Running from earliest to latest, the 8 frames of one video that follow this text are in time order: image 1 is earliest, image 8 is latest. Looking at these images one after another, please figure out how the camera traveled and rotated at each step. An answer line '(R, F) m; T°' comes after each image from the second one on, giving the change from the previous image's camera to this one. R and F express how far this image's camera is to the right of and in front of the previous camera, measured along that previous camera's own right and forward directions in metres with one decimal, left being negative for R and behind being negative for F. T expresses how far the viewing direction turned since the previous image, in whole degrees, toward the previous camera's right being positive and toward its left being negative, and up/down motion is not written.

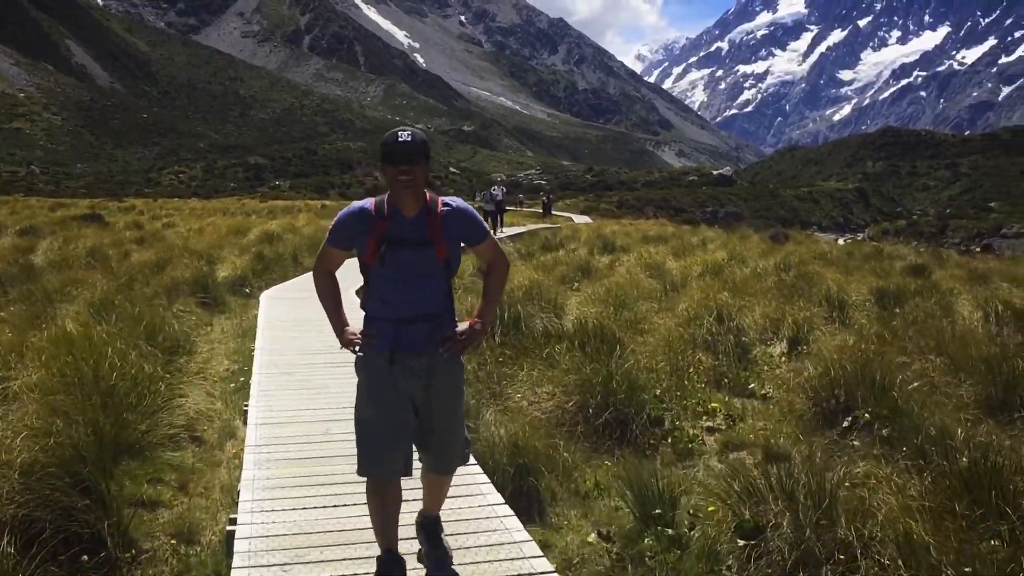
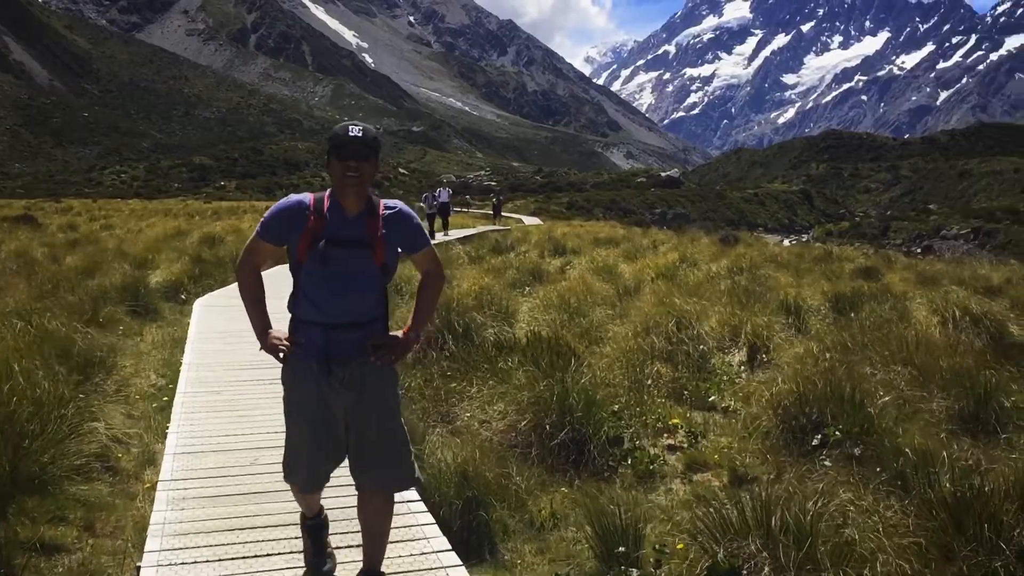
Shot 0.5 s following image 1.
(0.0, +0.7) m; +3°
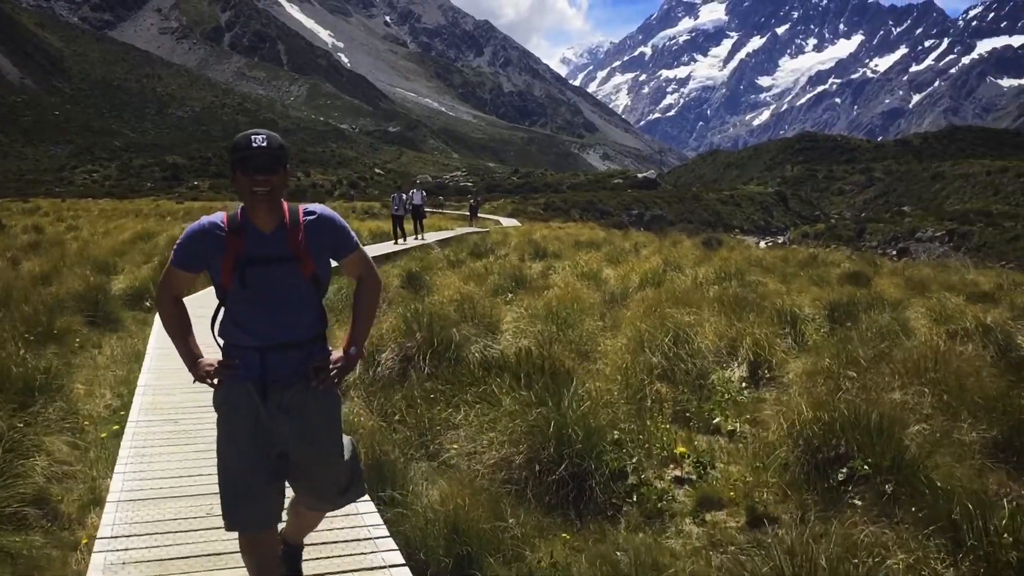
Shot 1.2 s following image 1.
(-0.1, +0.9) m; +1°
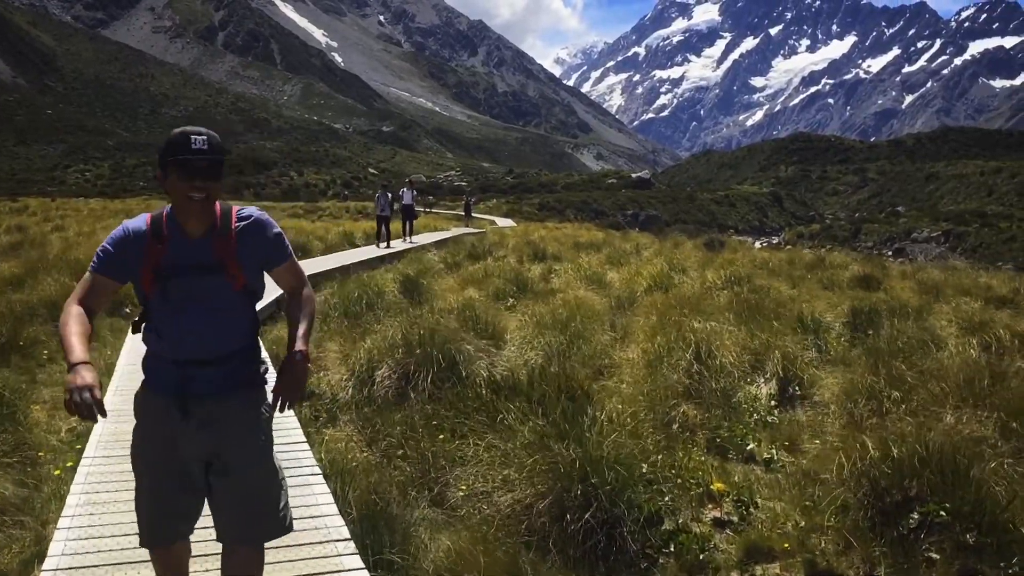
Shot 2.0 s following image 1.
(-0.2, +1.1) m; 0°
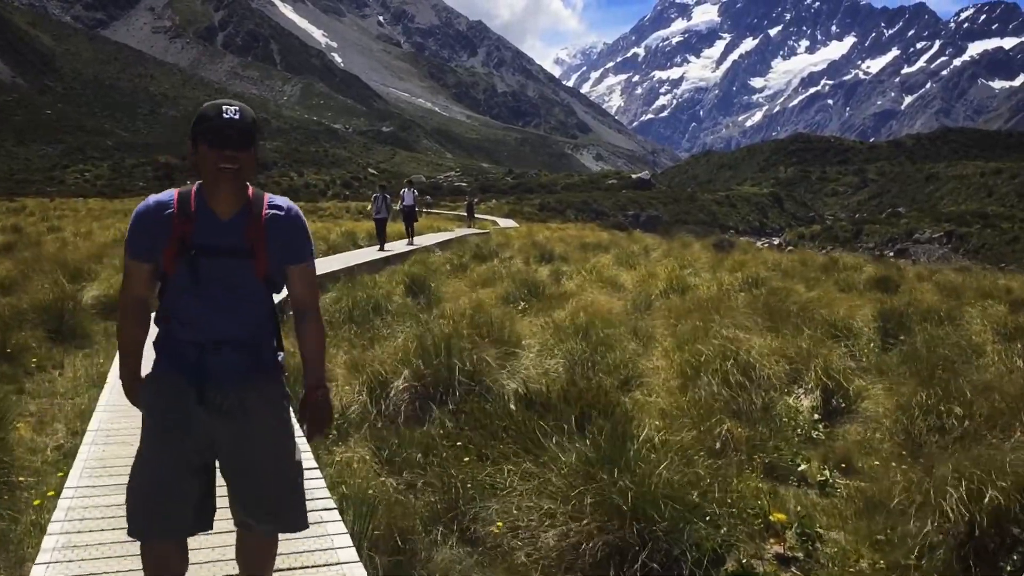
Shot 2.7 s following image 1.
(-0.3, +0.8) m; 0°
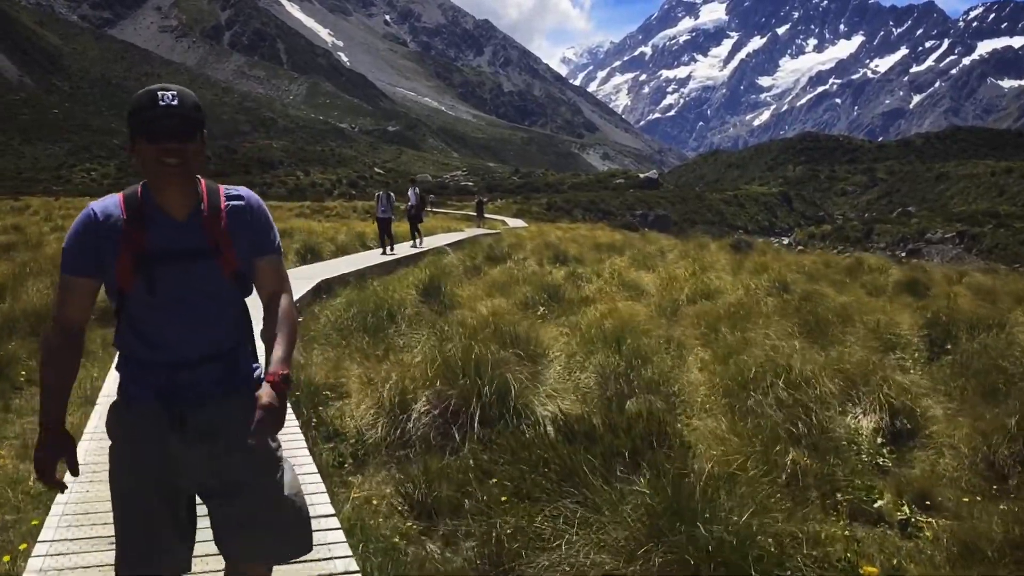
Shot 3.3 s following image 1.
(-0.2, +0.9) m; 0°
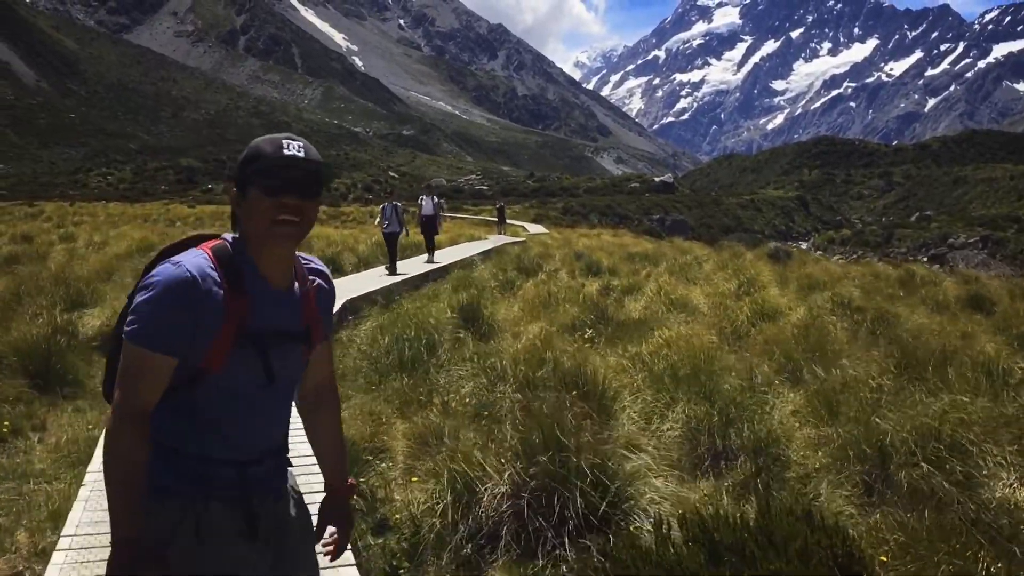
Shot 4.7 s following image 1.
(-0.6, +1.7) m; -1°
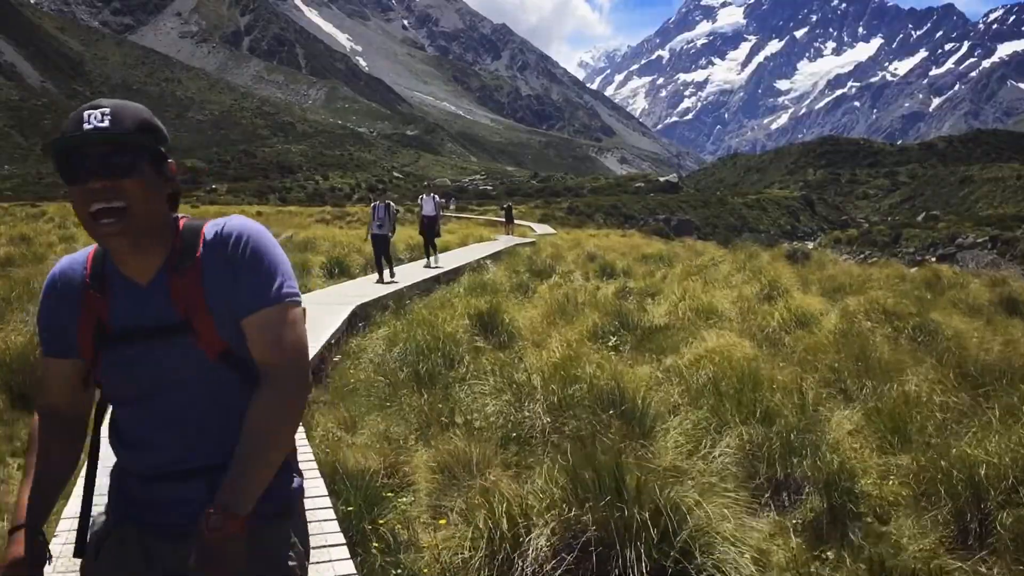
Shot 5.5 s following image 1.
(-0.3, +1.0) m; 0°
